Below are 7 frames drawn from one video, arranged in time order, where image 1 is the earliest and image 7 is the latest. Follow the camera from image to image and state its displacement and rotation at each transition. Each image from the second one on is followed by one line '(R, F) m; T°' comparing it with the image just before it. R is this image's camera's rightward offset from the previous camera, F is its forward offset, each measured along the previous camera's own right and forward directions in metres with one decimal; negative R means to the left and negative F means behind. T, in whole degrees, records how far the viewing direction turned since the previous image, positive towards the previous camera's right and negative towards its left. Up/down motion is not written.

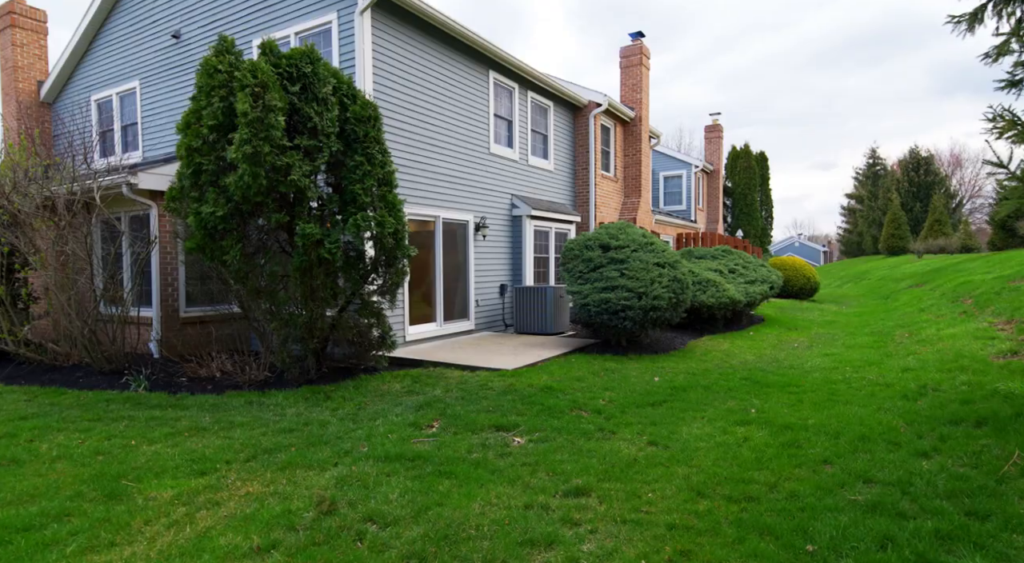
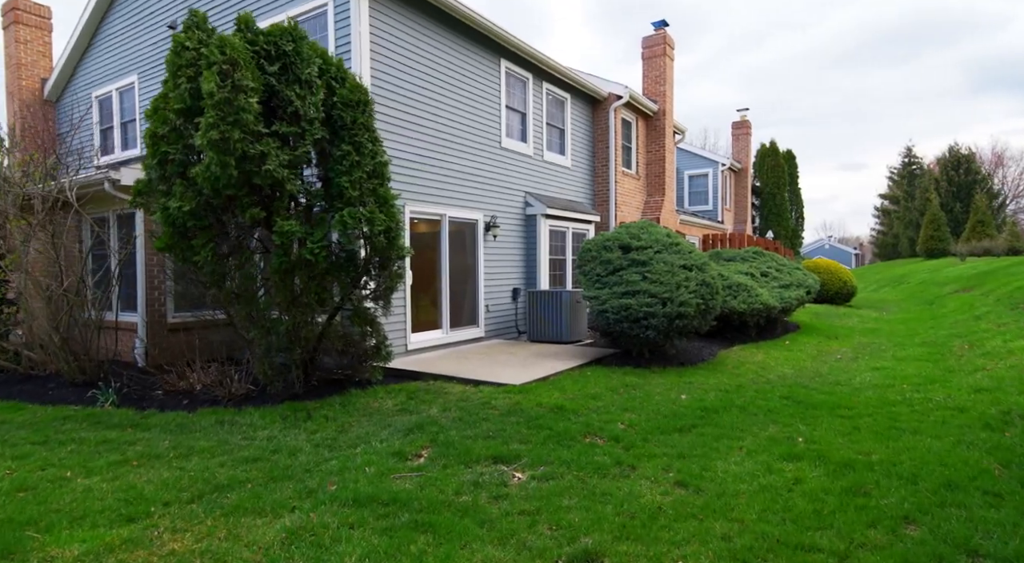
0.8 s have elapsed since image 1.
(+0.2, +0.9) m; -2°
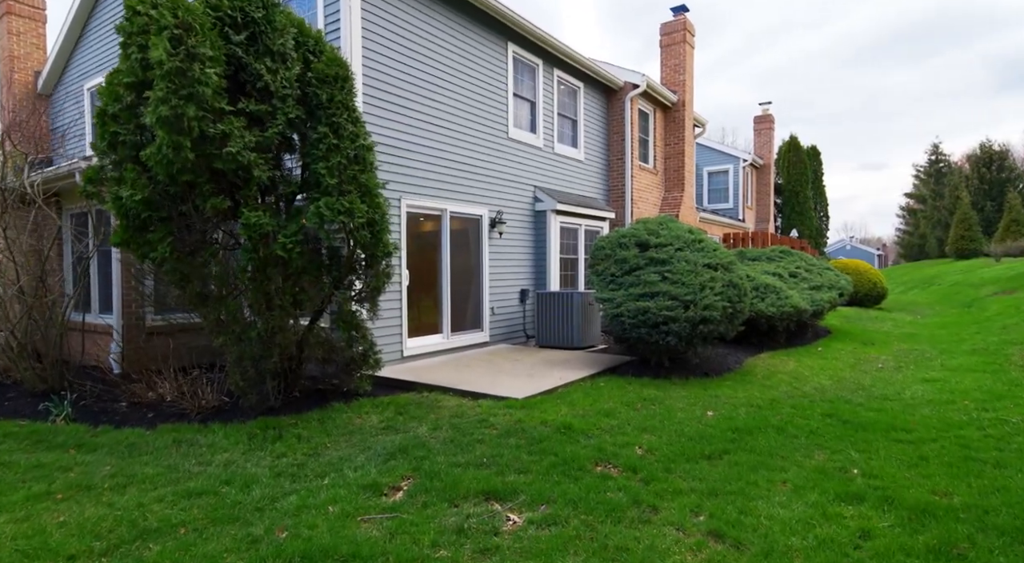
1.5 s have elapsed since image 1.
(+0.1, +0.8) m; -1°
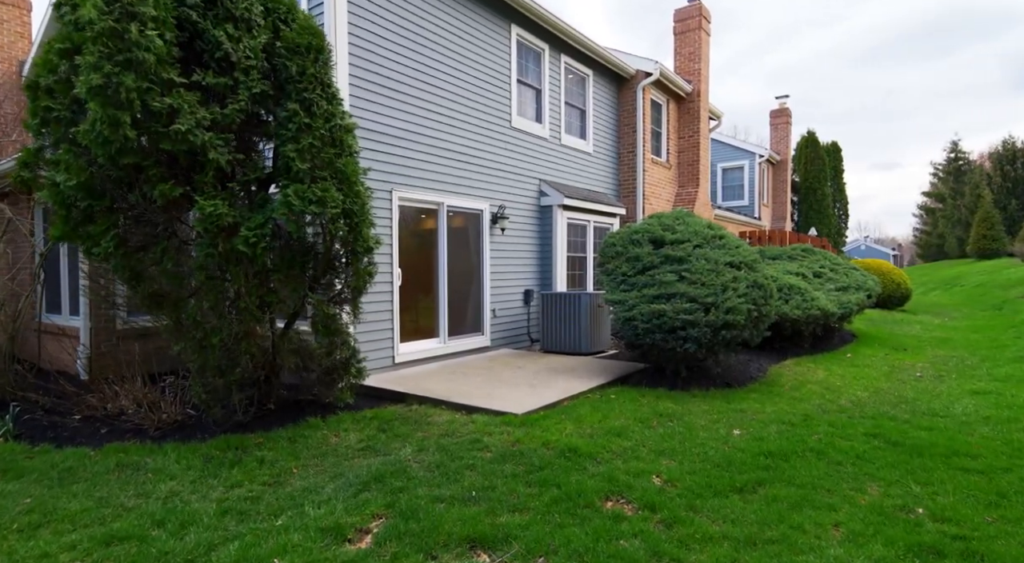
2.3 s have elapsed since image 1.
(+0.1, +0.7) m; -1°
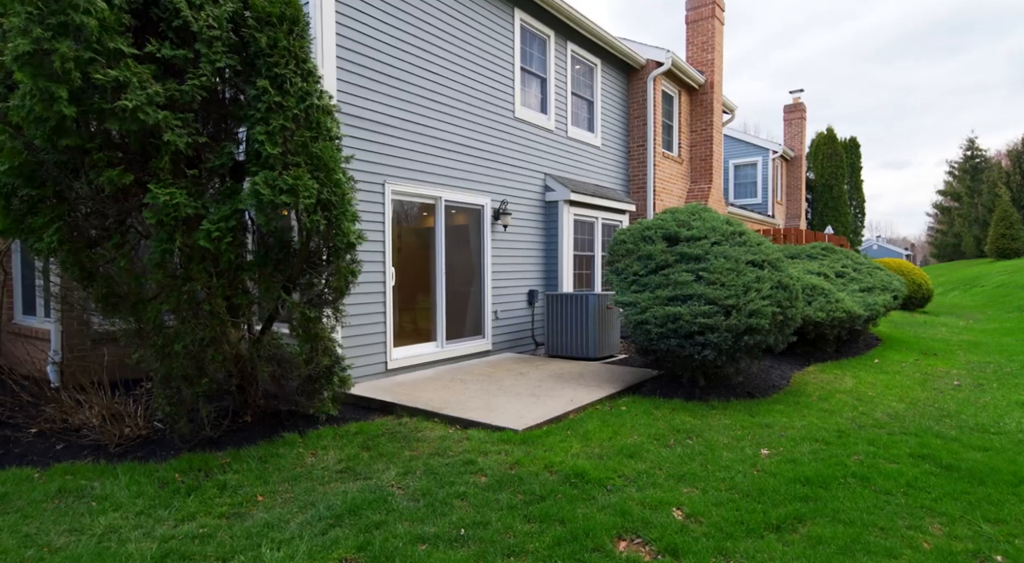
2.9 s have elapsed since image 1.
(+0.1, +0.6) m; -1°
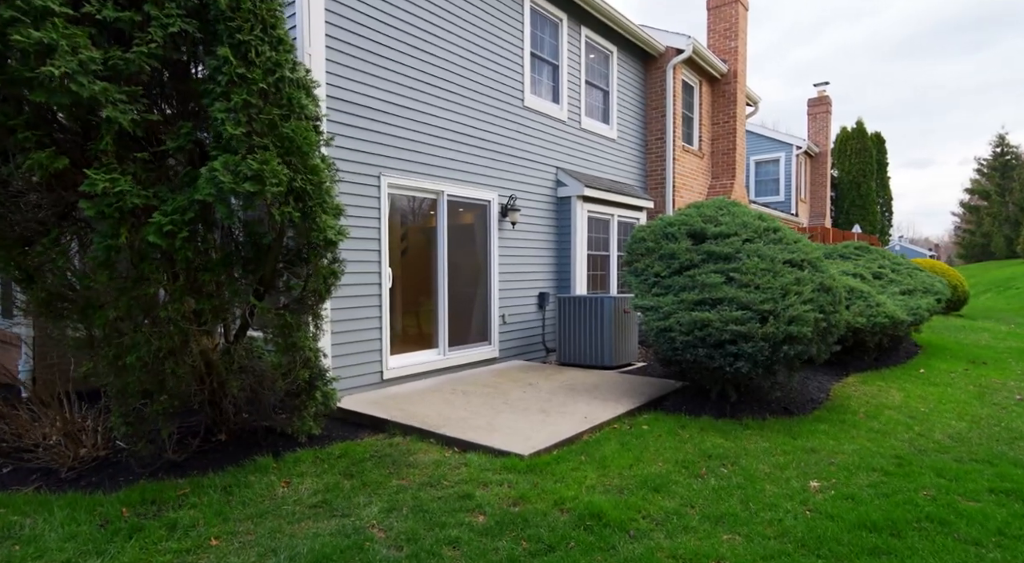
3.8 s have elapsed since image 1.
(+0.1, +0.7) m; -1°
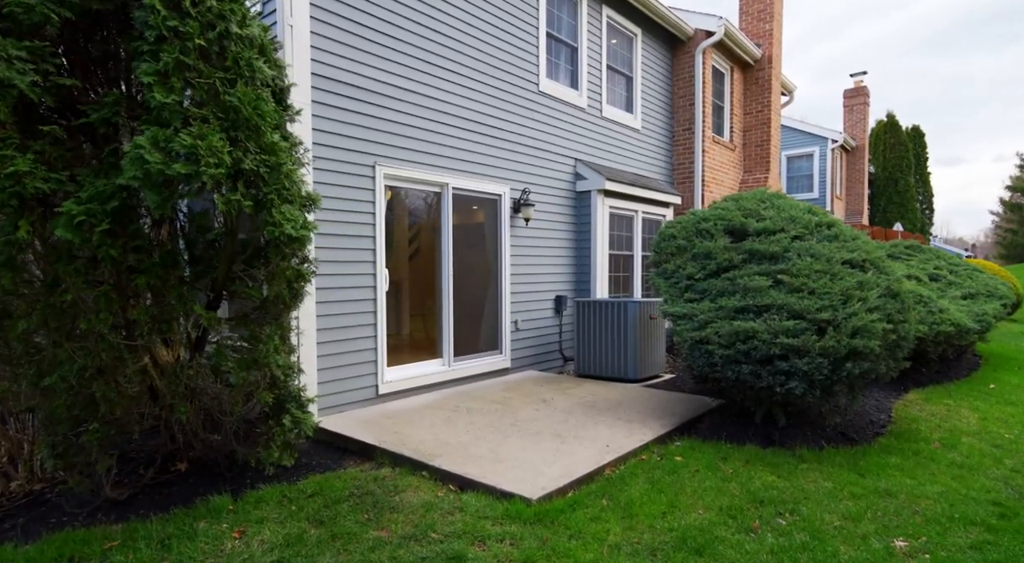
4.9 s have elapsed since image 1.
(+0.1, +0.8) m; -2°
